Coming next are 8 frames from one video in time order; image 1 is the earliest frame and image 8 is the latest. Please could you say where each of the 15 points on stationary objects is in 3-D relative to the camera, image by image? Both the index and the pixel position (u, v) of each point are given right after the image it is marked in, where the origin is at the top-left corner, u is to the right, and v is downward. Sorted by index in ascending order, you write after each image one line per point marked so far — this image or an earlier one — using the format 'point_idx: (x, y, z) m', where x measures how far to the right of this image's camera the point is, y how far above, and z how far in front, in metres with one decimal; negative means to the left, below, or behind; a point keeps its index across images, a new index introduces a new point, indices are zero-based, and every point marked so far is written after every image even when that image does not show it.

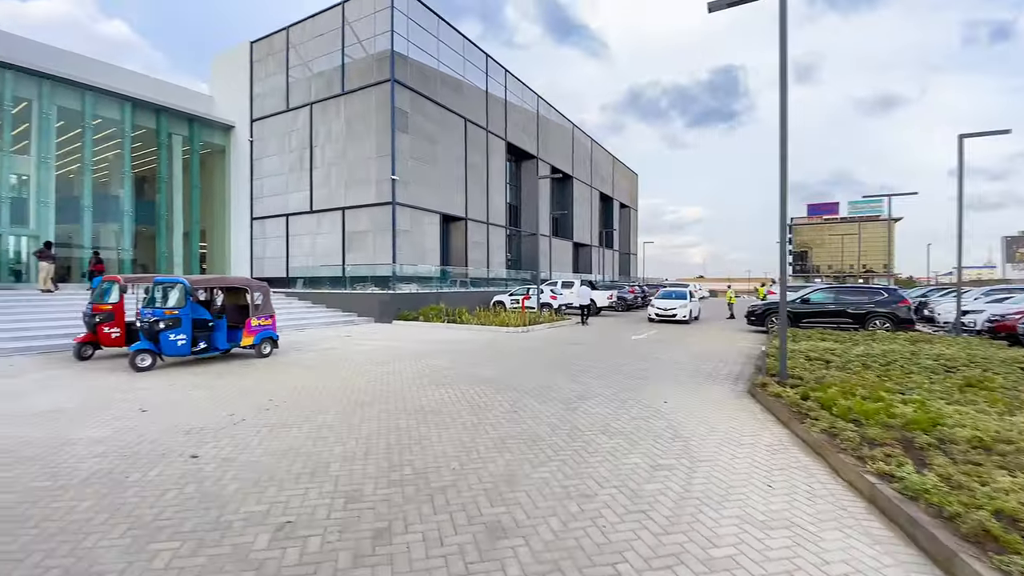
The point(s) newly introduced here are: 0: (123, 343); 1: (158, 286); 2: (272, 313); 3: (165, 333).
0: (-8.3, -1.2, +10.1) m
1: (-6.9, 0.0, +9.2) m
2: (-5.5, -0.6, +10.9) m
3: (-6.6, -0.8, +8.9) m
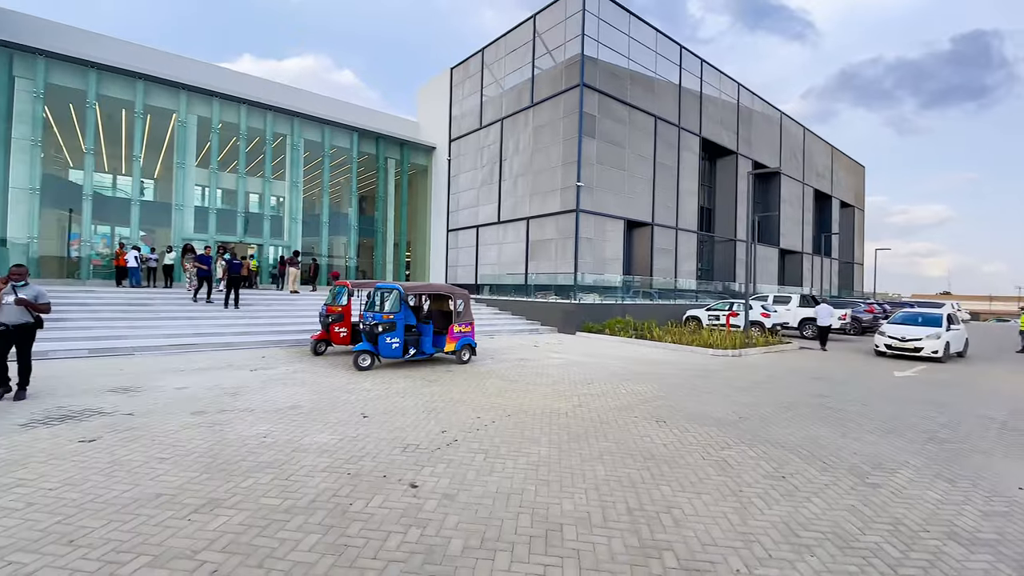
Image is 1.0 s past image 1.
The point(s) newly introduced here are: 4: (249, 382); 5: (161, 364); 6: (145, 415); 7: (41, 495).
0: (-3.8, -1.2, +11.0) m
1: (-2.7, -0.1, +9.7) m
2: (-0.9, -0.8, +10.8) m
3: (-2.6, -0.9, +9.3) m
4: (-4.5, -1.6, +8.1) m
5: (-7.0, -1.5, +9.5) m
6: (-4.7, -1.6, +6.1) m
7: (-3.8, -1.7, +3.8) m
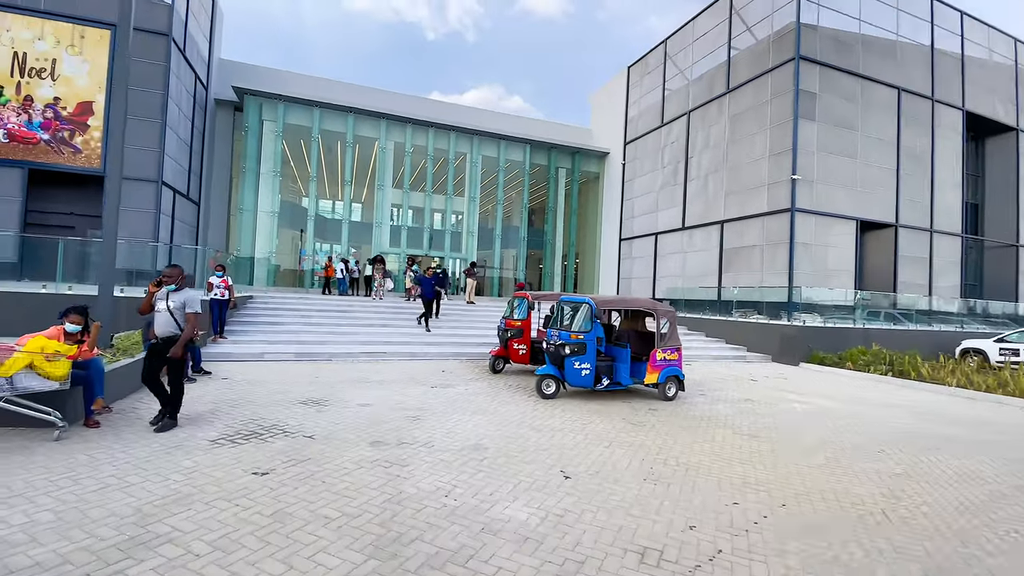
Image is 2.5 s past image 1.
0: (+0.3, -1.5, +9.7) m
1: (+0.9, -0.3, +8.2) m
2: (+3.0, -1.0, +8.6) m
3: (+0.9, -1.2, +7.7) m
4: (-1.2, -1.7, +7.1) m
5: (-3.1, -1.7, +9.4) m
6: (-2.1, -1.7, +5.3) m
7: (-2.0, -1.7, +2.9) m
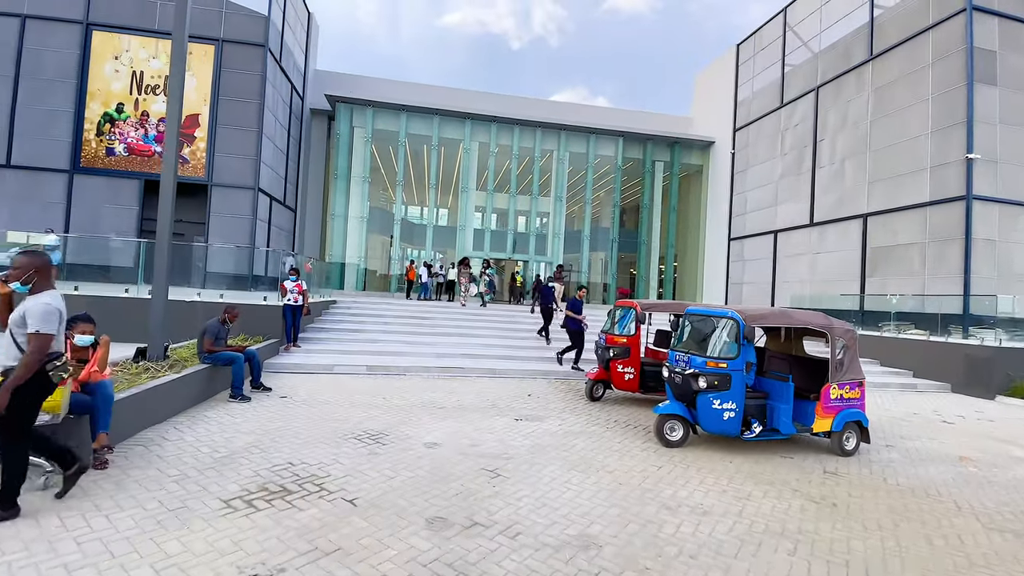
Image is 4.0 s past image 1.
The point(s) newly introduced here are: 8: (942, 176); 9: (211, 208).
0: (+2.0, -1.6, +7.7) m
1: (+2.4, -0.4, +6.1) m
2: (+4.5, -1.2, +6.1) m
3: (+2.3, -1.3, +5.6) m
4: (0.0, -1.8, +5.4) m
5: (-1.4, -1.8, +7.9) m
6: (-1.1, -1.7, +3.8) m
7: (-1.5, -1.7, +1.4) m
8: (+14.4, +3.7, +15.8) m
9: (-12.3, +3.3, +19.4) m
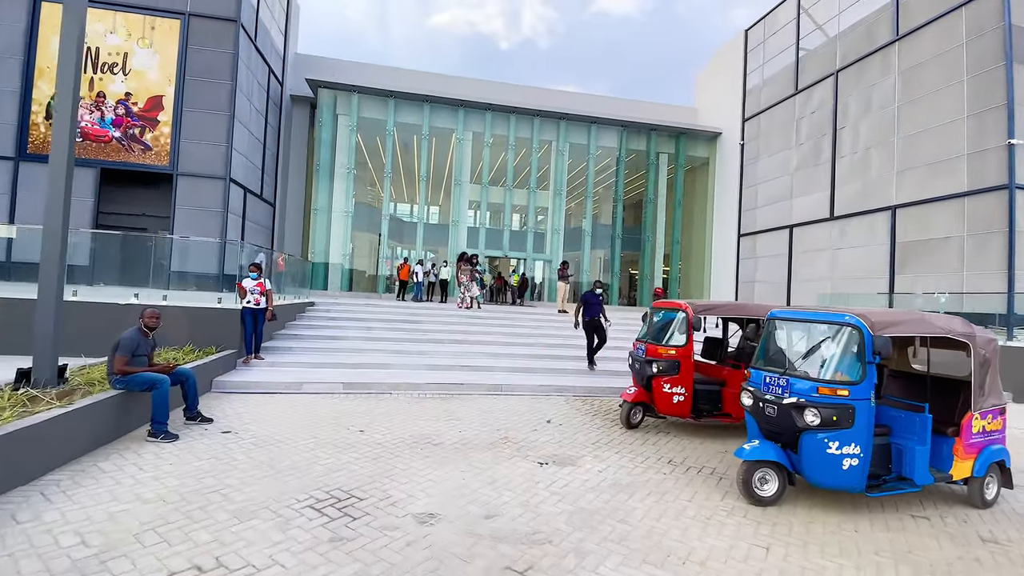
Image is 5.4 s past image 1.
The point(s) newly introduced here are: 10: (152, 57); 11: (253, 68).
0: (+2.2, -1.6, +6.0) m
1: (+2.6, -0.4, +4.4) m
2: (+4.7, -1.1, +4.5) m
3: (+2.5, -1.2, +4.0) m
4: (+0.3, -1.8, +3.7) m
5: (-1.2, -1.7, +6.2) m
6: (-0.8, -1.7, +2.1) m
7: (-1.2, -1.7, -0.3) m
8: (+14.4, +3.8, +14.4) m
9: (-12.3, +3.2, +17.5) m
10: (-13.2, +8.4, +17.3) m
11: (-10.6, +9.1, +19.4) m
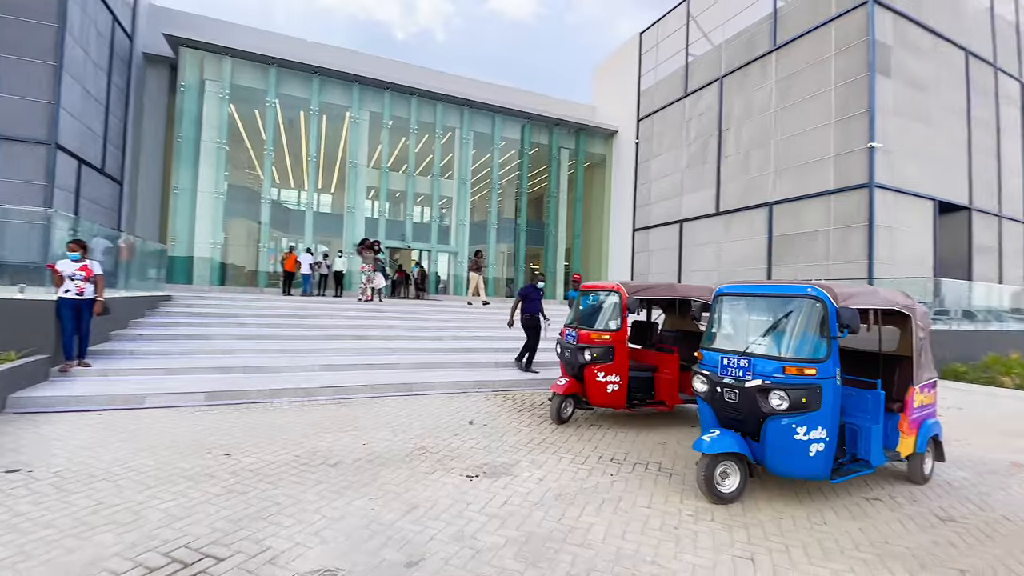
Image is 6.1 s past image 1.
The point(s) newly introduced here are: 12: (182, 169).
0: (+1.3, -1.3, +5.5) m
1: (+2.0, -0.1, +4.0) m
2: (+4.0, -0.9, +4.5) m
3: (+2.0, -1.0, +3.5) m
4: (-0.1, -1.6, +2.9) m
5: (-2.2, -1.5, +5.0) m
6: (-0.9, -1.5, +1.0) m
7: (-0.7, -1.5, -1.4) m
8: (+11.4, +4.2, +16.2) m
9: (-15.4, +3.4, +13.6) m
10: (-16.2, +8.6, +13.3) m
11: (-14.2, +9.3, +15.9) m
12: (-13.4, +4.8, +19.3) m
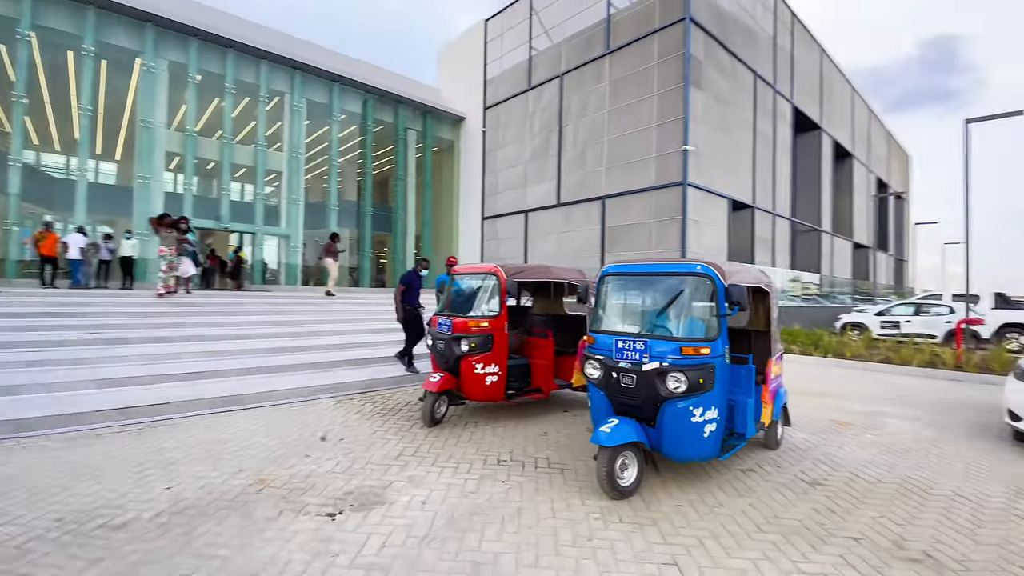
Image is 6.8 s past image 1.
0: (-0.1, -1.1, +5.0) m
1: (+1.0, 0.0, +3.8) m
2: (+2.8, -0.6, +5.0) m
3: (+1.2, -0.8, +3.4) m
4: (-0.6, -1.5, +2.1) m
5: (-3.2, -1.4, +3.4) m
6: (-0.7, -1.5, +0.1) m
7: (+0.2, -1.5, -2.1) m
8: (+6.0, +4.8, +18.3) m
9: (-18.6, +3.5, +7.3) m
10: (-19.3, +8.6, +6.6) m
11: (-18.2, +9.4, +9.7) m
12: (-18.5, +5.0, +13.3) m
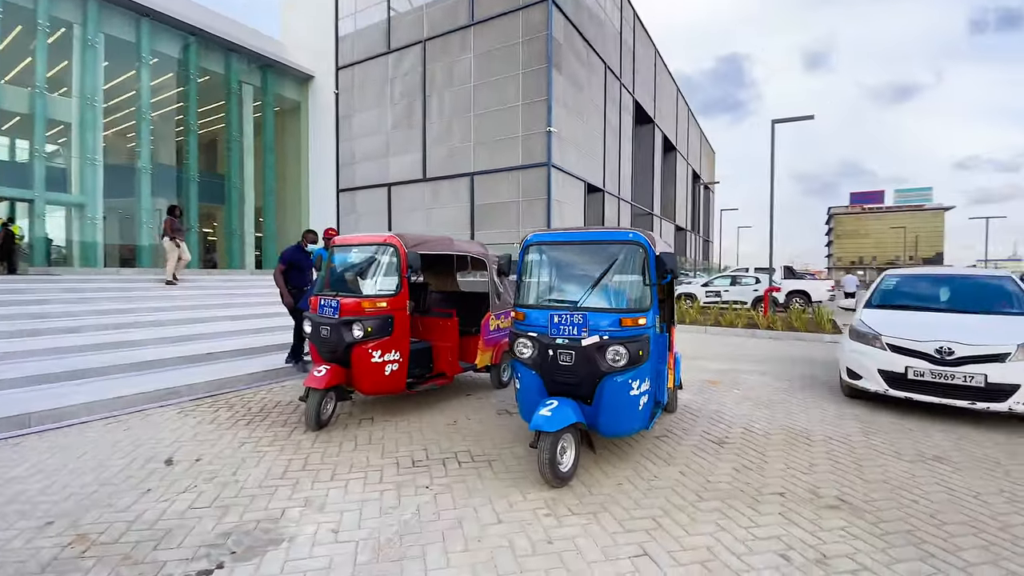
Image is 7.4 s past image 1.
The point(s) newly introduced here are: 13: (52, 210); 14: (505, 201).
0: (-1.0, -0.9, +4.4) m
1: (+0.4, +0.3, +3.5) m
2: (+1.8, -0.3, +5.2) m
3: (+0.7, -0.6, +3.2) m
4: (-0.6, -1.3, +1.4) m
5: (-3.5, -1.3, +2.0) m
6: (-0.2, -1.4, -0.5) m
7: (+1.4, -1.5, -2.3) m
8: (+0.8, +5.7, +18.6) m
9: (-19.4, +3.3, +1.0) m
10: (-19.9, +8.4, -0.2) m
11: (-19.8, +9.3, +3.1) m
12: (-21.1, +5.1, +6.7) m
13: (-15.2, +2.7, +15.7) m
14: (-0.1, +3.5, +19.2) m
